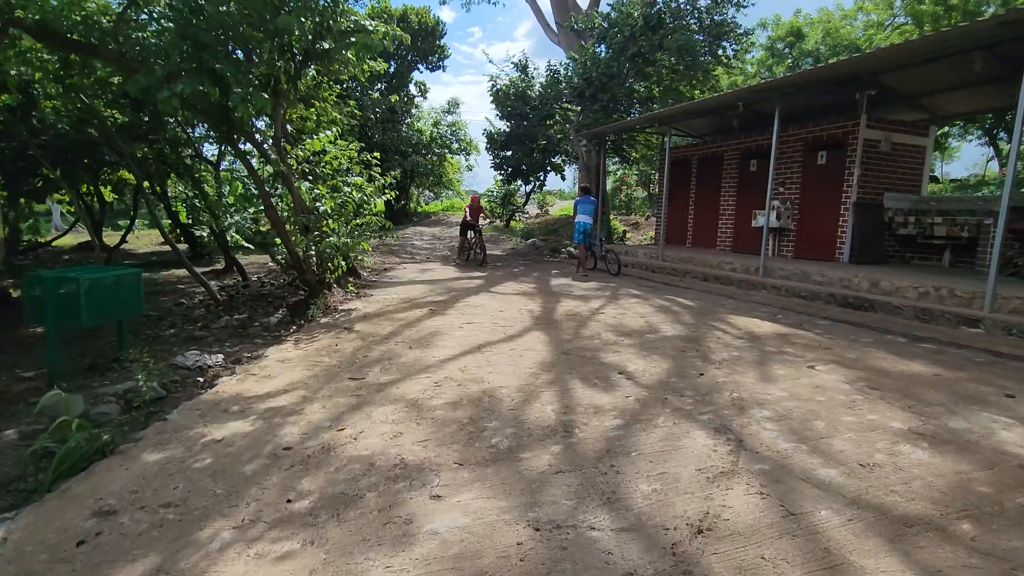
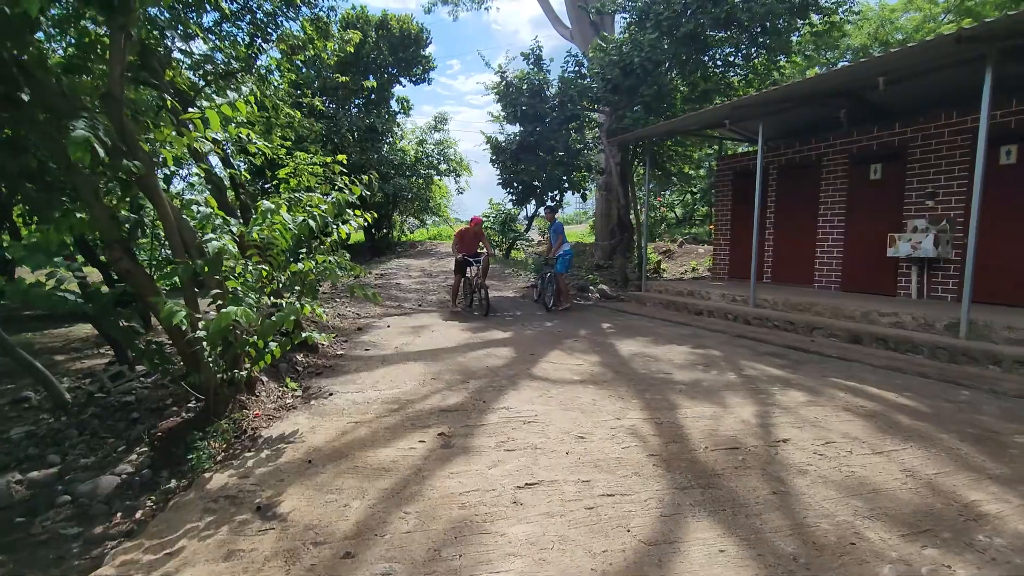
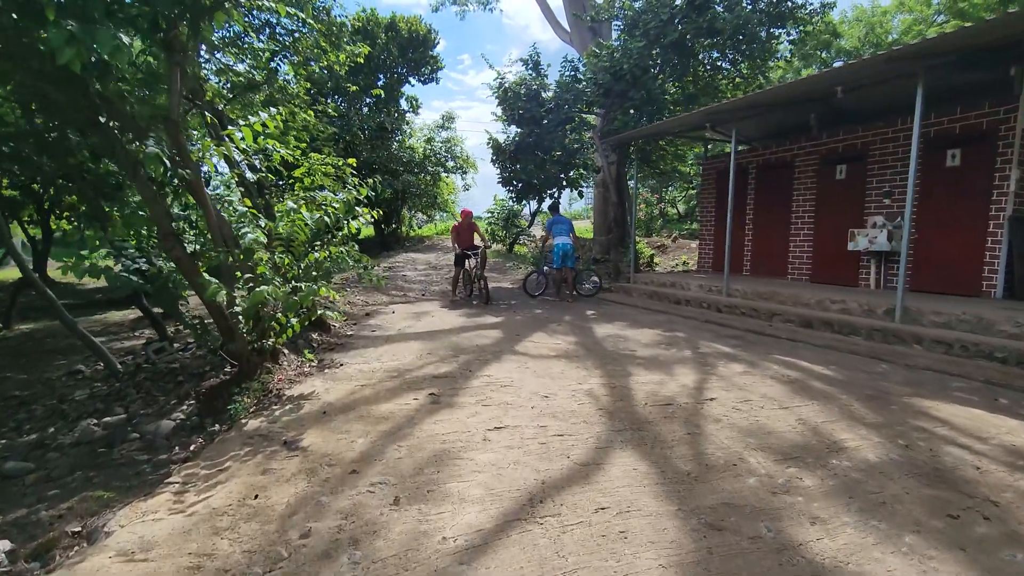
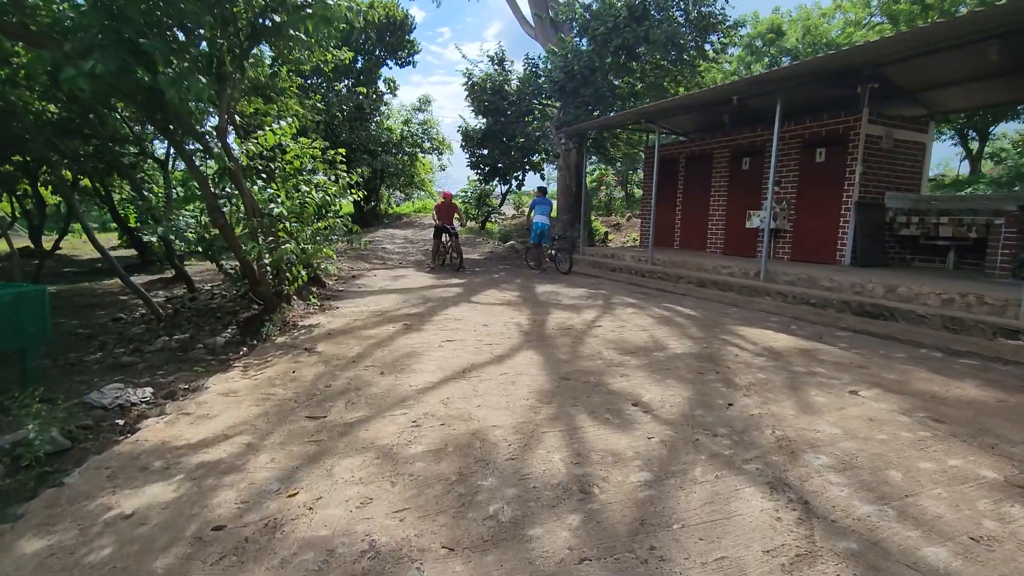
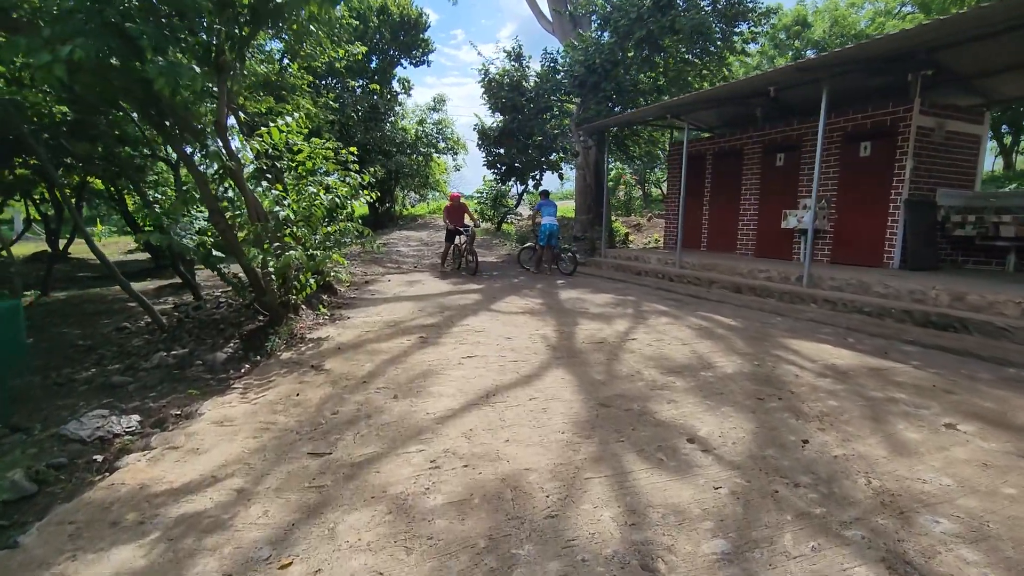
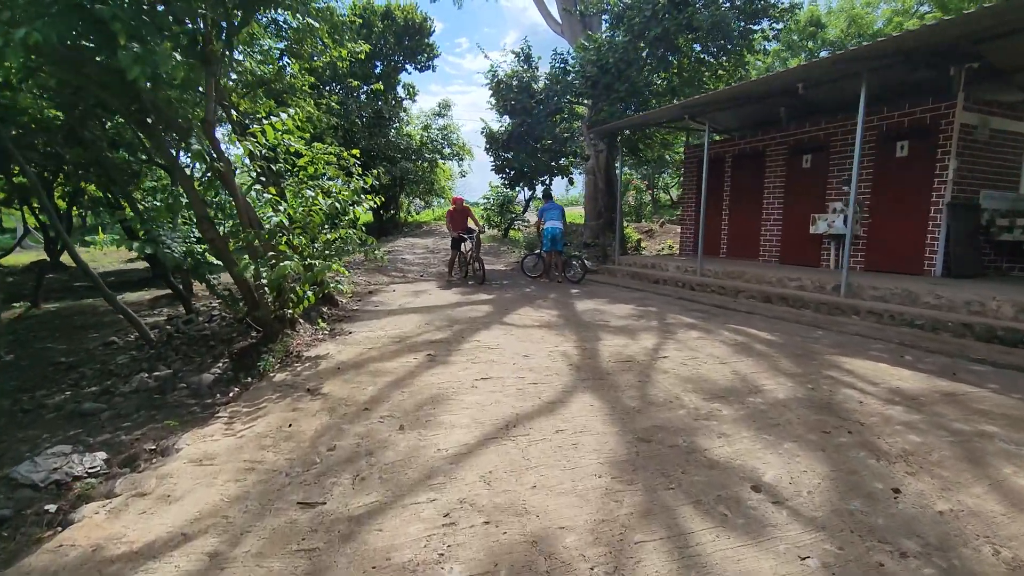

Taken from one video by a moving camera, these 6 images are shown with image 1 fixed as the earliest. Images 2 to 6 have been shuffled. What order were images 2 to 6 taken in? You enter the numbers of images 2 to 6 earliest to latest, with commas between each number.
4, 5, 6, 3, 2
